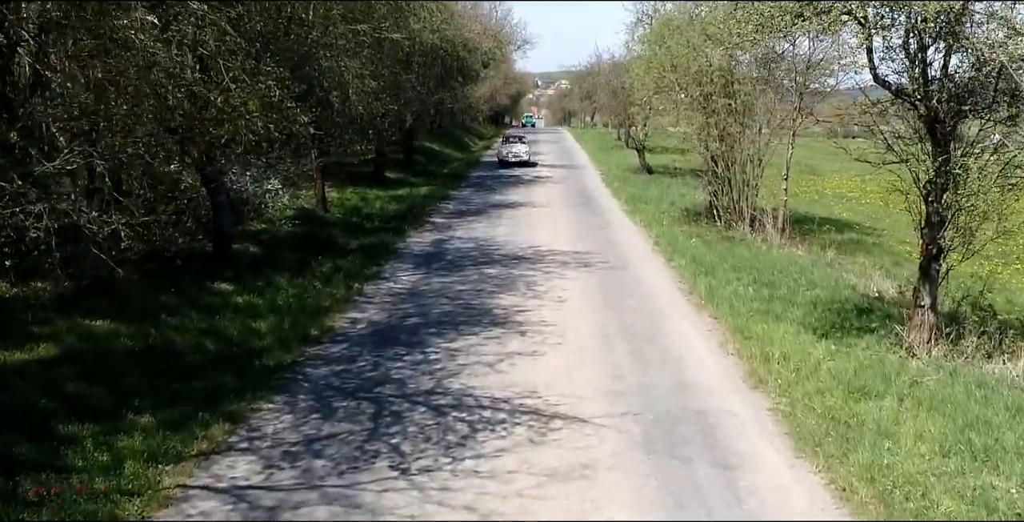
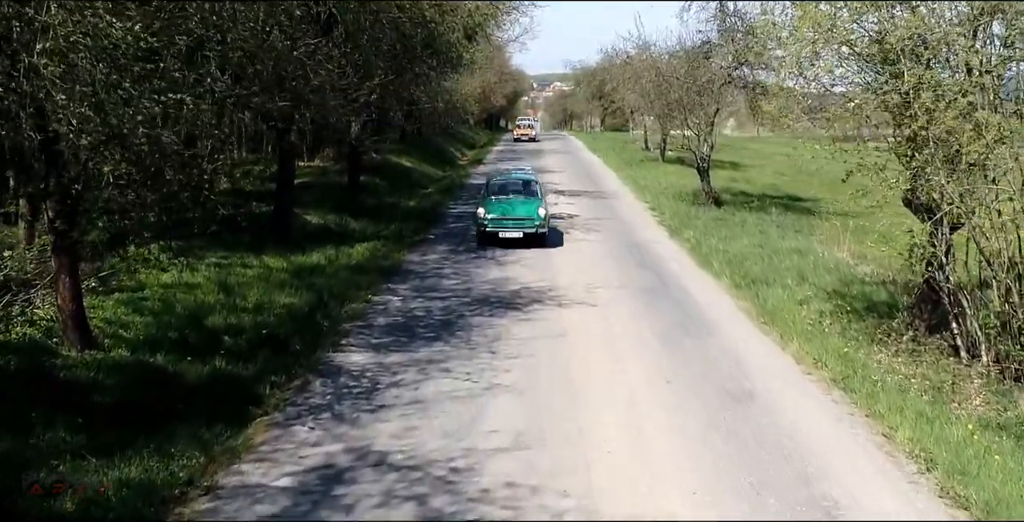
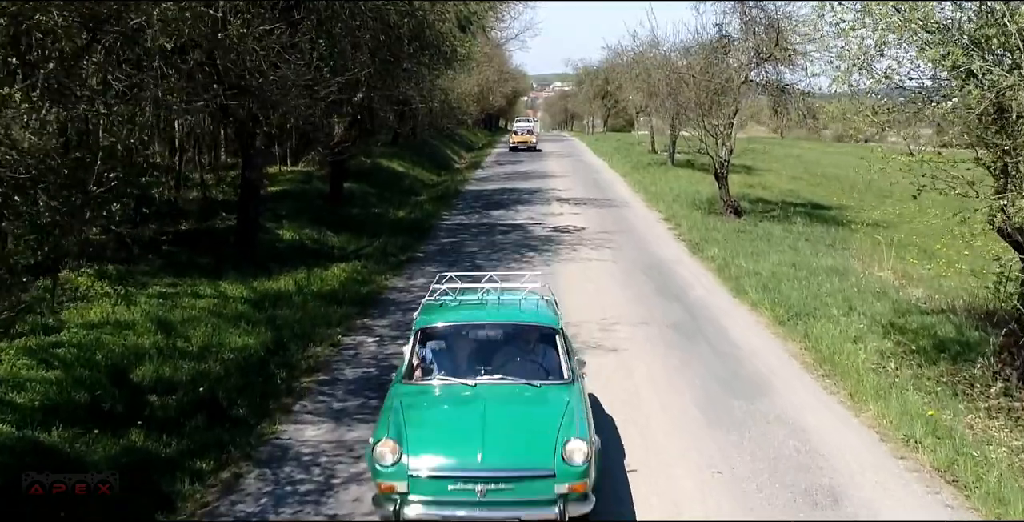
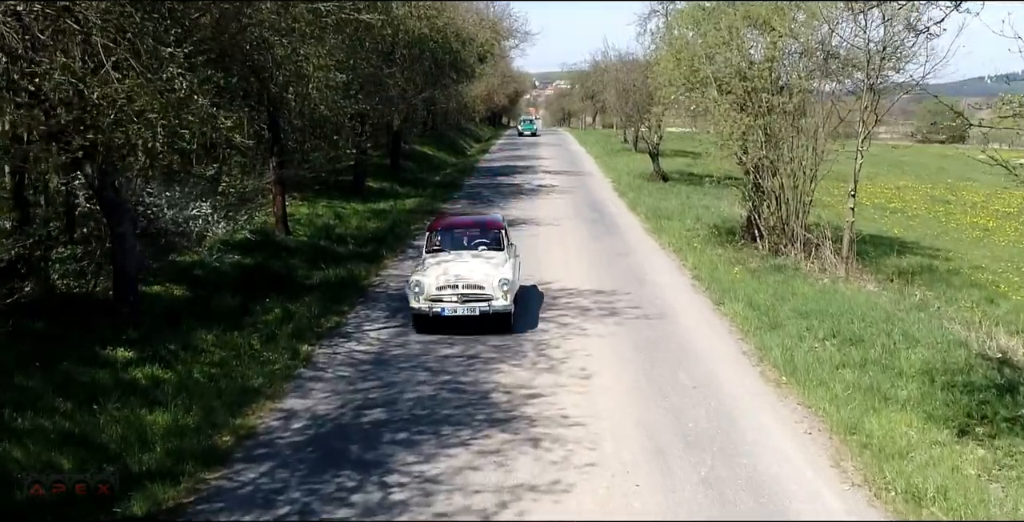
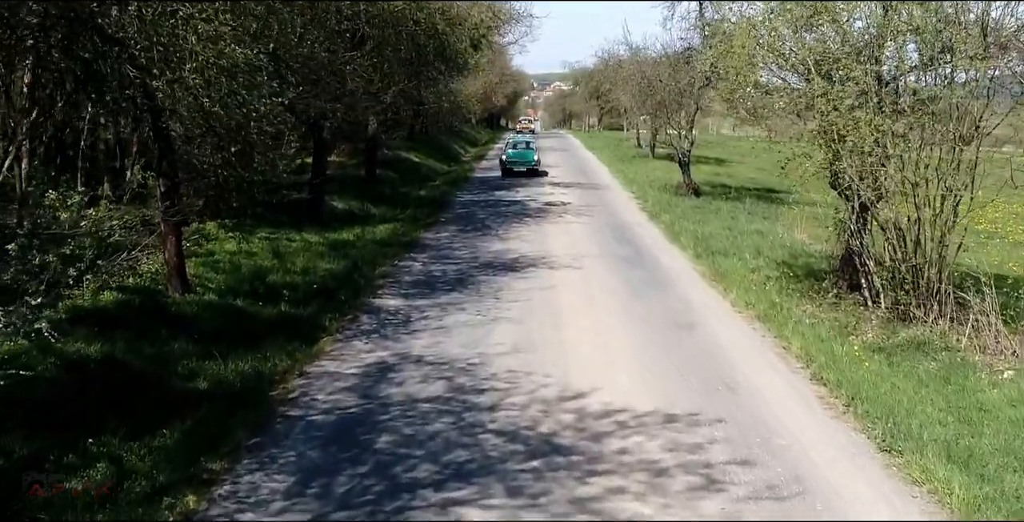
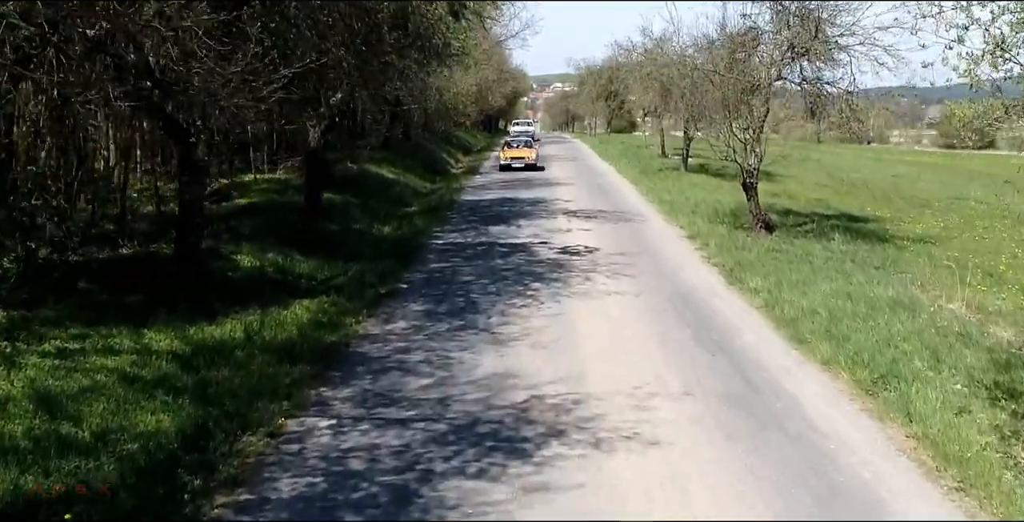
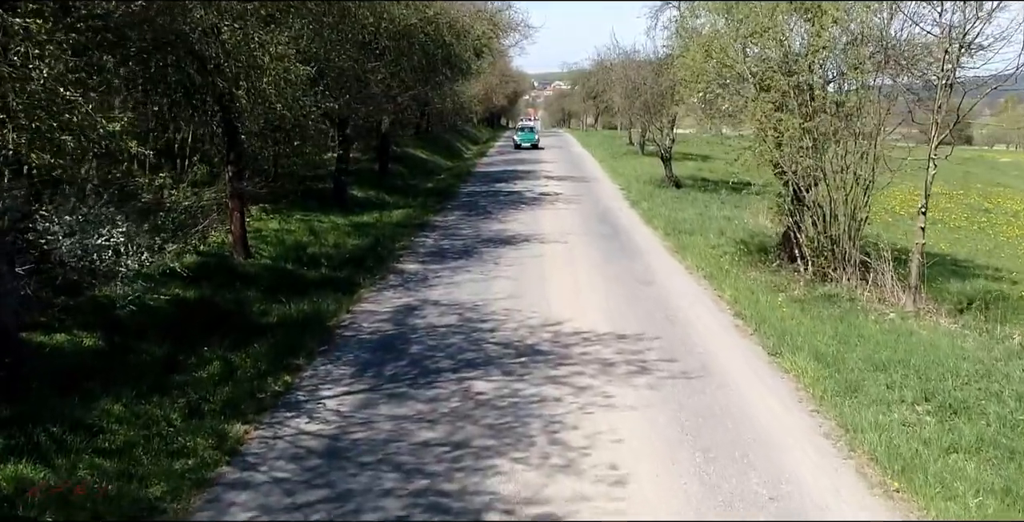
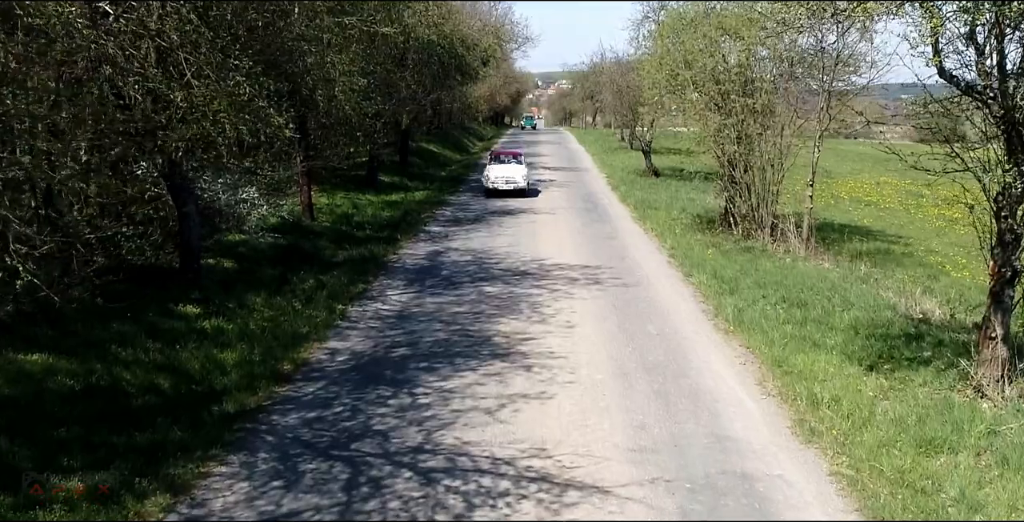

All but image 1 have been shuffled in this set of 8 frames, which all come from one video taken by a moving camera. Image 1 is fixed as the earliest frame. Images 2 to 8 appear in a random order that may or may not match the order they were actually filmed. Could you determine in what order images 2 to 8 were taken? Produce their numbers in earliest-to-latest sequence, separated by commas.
8, 4, 7, 5, 2, 3, 6
